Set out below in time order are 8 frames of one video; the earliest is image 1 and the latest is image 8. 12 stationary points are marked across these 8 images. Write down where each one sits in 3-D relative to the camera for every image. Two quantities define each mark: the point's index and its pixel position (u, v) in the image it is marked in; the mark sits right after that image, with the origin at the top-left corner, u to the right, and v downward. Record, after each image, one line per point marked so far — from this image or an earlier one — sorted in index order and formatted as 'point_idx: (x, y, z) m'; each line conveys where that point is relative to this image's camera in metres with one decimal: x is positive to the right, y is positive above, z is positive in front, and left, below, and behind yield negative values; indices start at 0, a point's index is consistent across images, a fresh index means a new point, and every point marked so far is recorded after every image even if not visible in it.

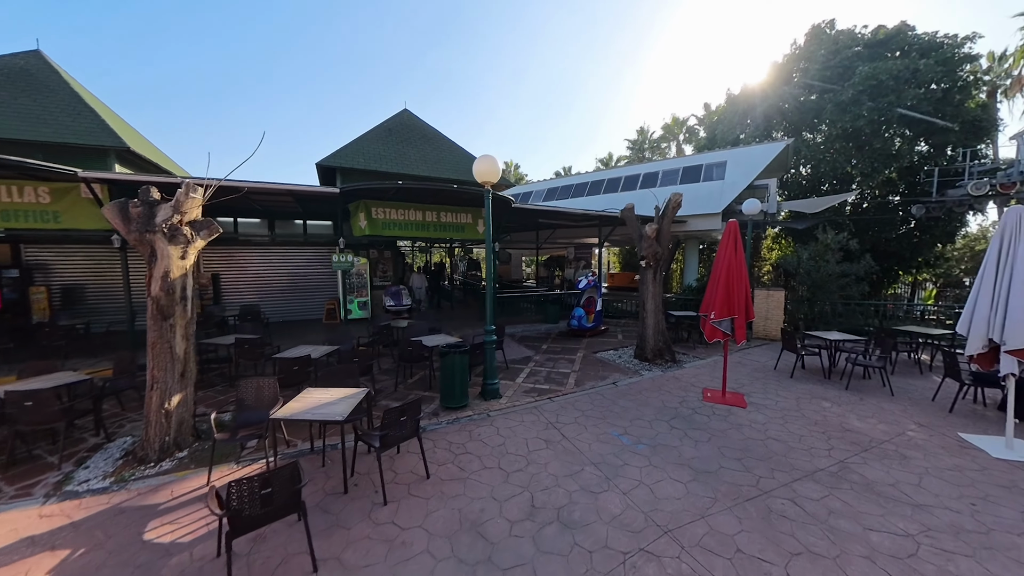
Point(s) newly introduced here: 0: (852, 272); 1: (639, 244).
0: (+9.3, +0.5, +11.1) m
1: (+2.8, +1.0, +9.1) m
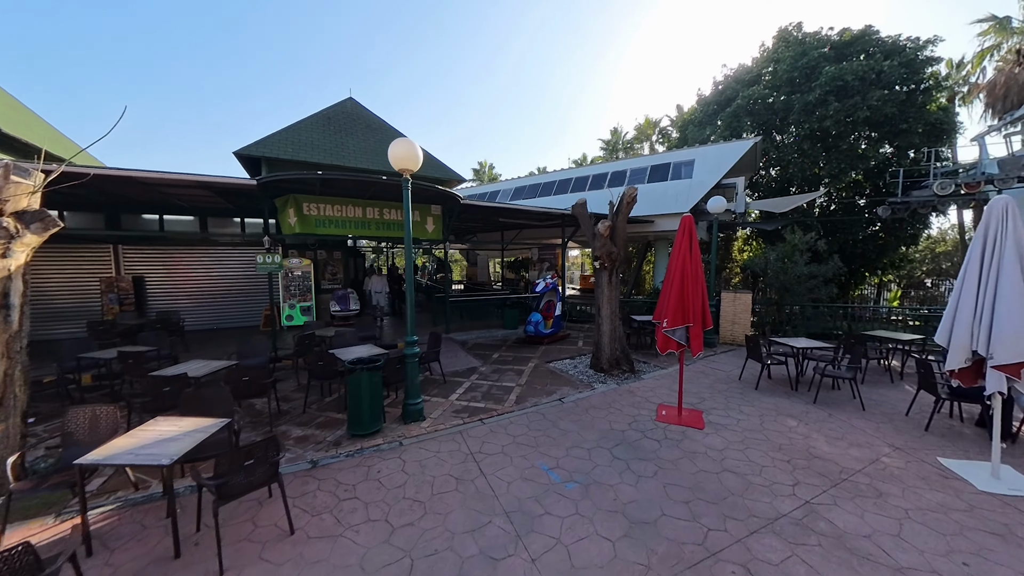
0: (+7.9, +0.4, +10.4) m
1: (+1.6, +0.9, +8.2) m
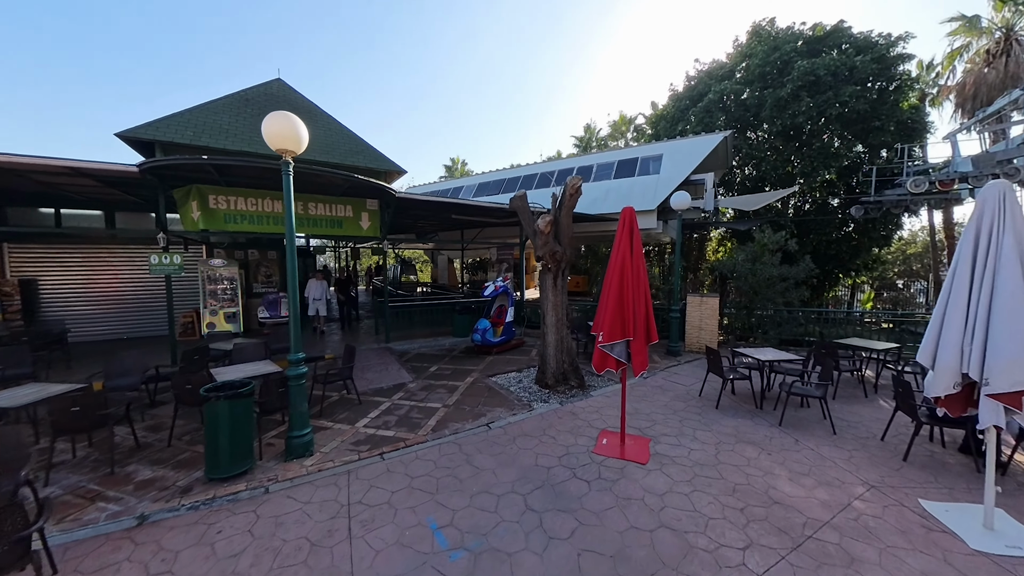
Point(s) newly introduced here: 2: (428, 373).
0: (+6.6, +0.3, +9.6) m
1: (+0.3, +0.9, +7.1) m
2: (-1.6, -1.6, +7.4) m
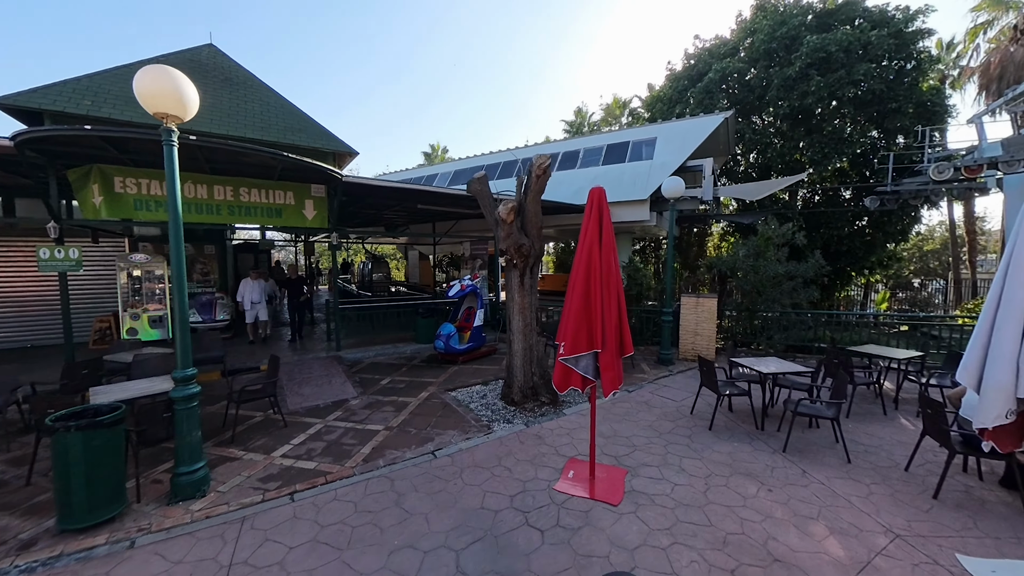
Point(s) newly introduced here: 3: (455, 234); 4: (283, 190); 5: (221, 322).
0: (+6.0, +0.3, +8.5) m
1: (-0.3, +0.9, +6.1) m
2: (-2.2, -1.6, +6.5) m
3: (-1.4, +1.3, +9.8) m
4: (-3.9, +1.7, +6.9) m
5: (-5.5, -0.6, +7.6) m
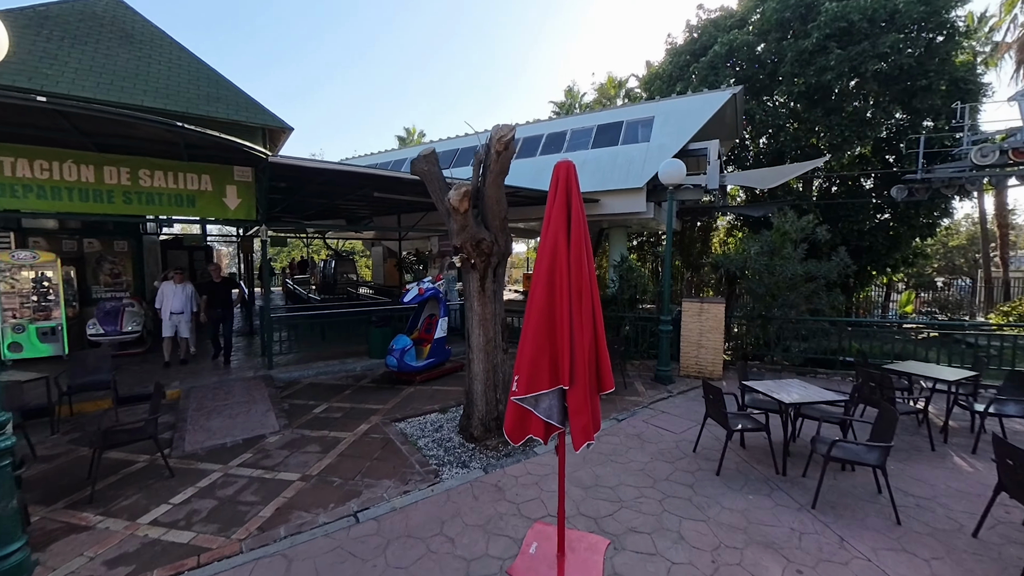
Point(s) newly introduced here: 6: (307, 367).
0: (+5.5, +0.3, +7.3) m
1: (-0.8, +0.8, +4.9) m
2: (-2.7, -1.7, +5.3) m
3: (-1.9, +1.2, +8.5) m
4: (-4.4, +1.6, +5.7) m
5: (-6.0, -0.7, +6.4) m
6: (-3.2, -1.2, +6.4) m
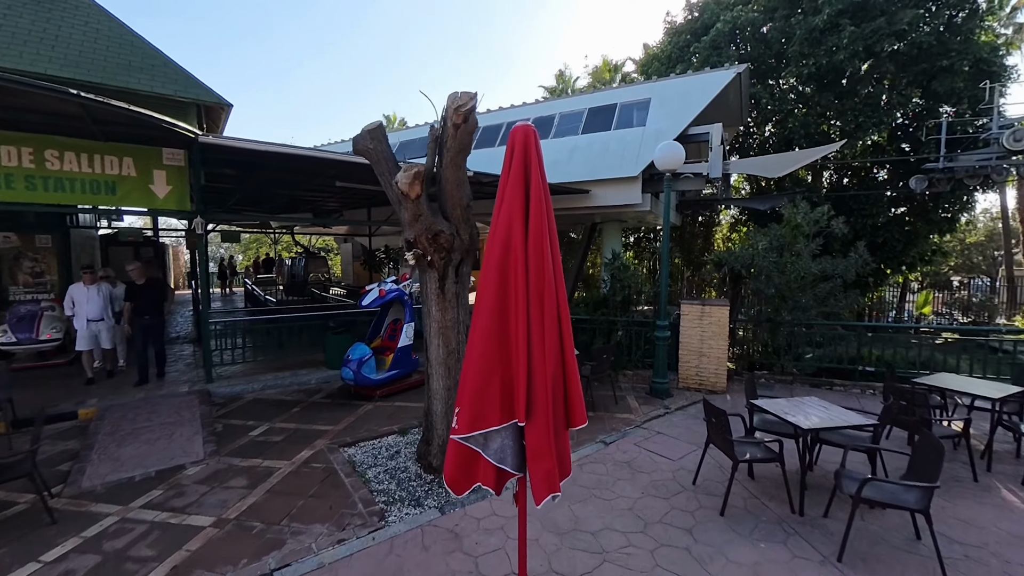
0: (+5.2, +0.3, +6.5) m
1: (-1.1, +0.7, +4.1) m
2: (-3.0, -1.7, +4.5) m
3: (-2.2, +1.2, +7.7) m
4: (-4.7, +1.6, +4.9) m
5: (-6.3, -0.8, +5.6) m
6: (-3.6, -1.3, +5.7) m
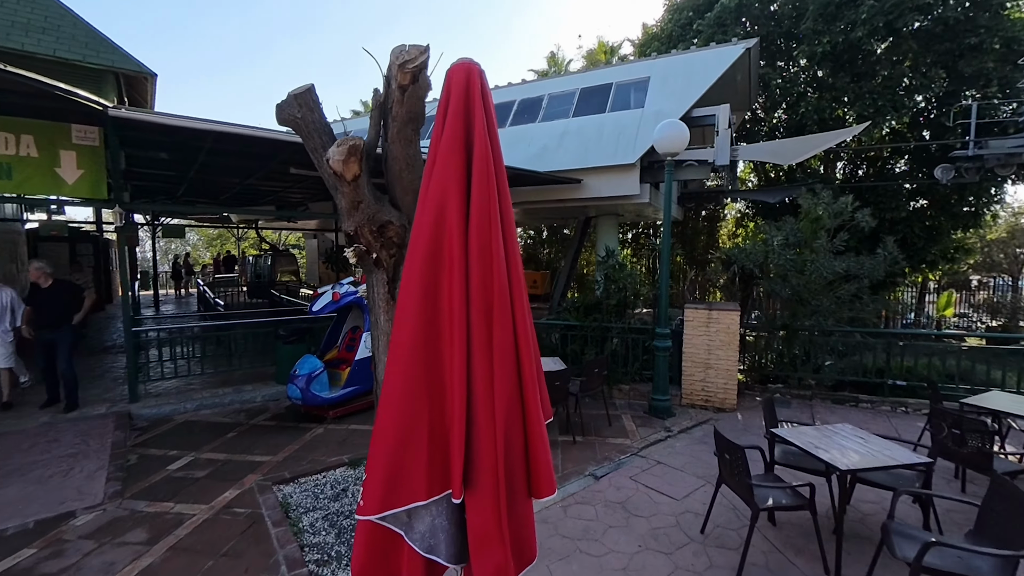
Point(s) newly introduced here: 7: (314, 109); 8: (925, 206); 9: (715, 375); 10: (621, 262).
0: (+4.9, +0.3, +5.7) m
1: (-1.4, +0.7, +3.3) m
2: (-3.3, -1.7, +3.7) m
3: (-2.5, +1.2, +6.9) m
4: (-5.0, +1.5, +4.1) m
5: (-6.6, -0.8, +4.8) m
6: (-3.9, -1.3, +4.9) m
7: (-1.5, +1.4, +3.2) m
8: (+9.4, +1.9, +9.3) m
9: (+2.6, -1.1, +5.2) m
10: (+1.6, +0.4, +6.0) m
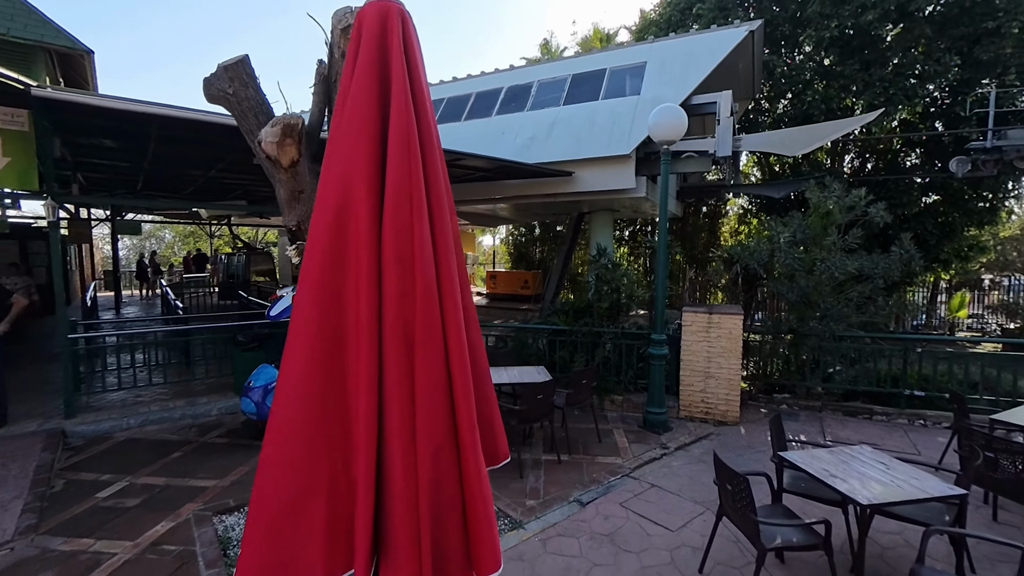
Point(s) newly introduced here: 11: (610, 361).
0: (+4.7, +0.2, +5.2) m
1: (-1.6, +0.7, +2.9) m
2: (-3.5, -1.8, +3.3) m
3: (-2.7, +1.2, +6.5) m
4: (-5.2, +1.5, +3.6) m
5: (-6.8, -0.8, +4.4) m
6: (-4.1, -1.3, +4.4) m
7: (-1.7, +1.4, +2.8) m
8: (+9.2, +1.9, +8.8) m
9: (+2.4, -1.1, +4.8) m
10: (+1.4, +0.4, +5.6) m
11: (+1.3, -0.9, +5.4) m
